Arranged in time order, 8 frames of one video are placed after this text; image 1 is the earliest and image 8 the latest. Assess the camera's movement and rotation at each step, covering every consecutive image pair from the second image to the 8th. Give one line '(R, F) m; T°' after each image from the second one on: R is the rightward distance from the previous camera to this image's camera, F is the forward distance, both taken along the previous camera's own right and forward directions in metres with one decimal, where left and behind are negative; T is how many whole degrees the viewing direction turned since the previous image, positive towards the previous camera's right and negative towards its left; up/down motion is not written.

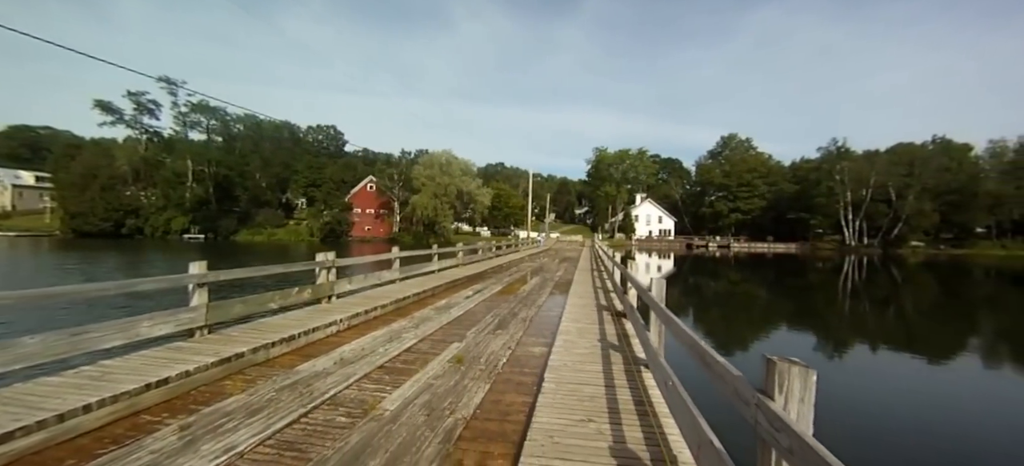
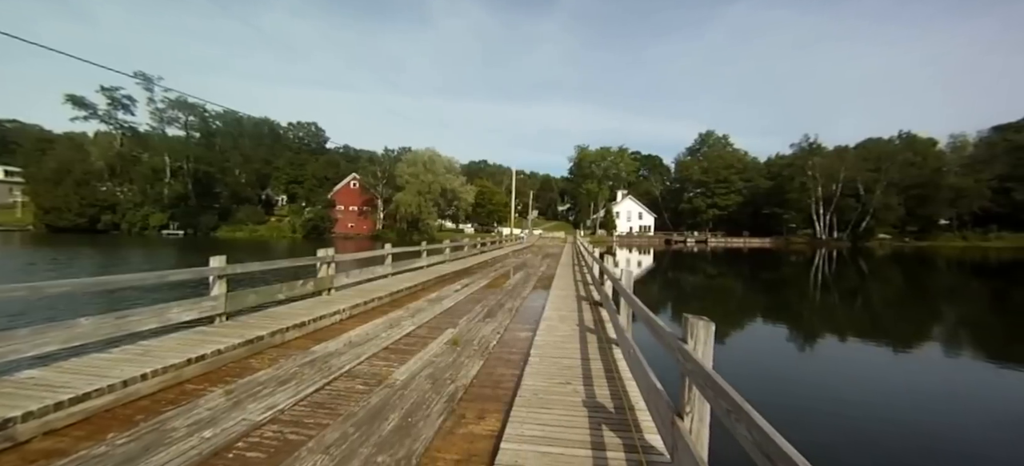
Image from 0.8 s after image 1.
(-0.1, -0.6) m; +2°
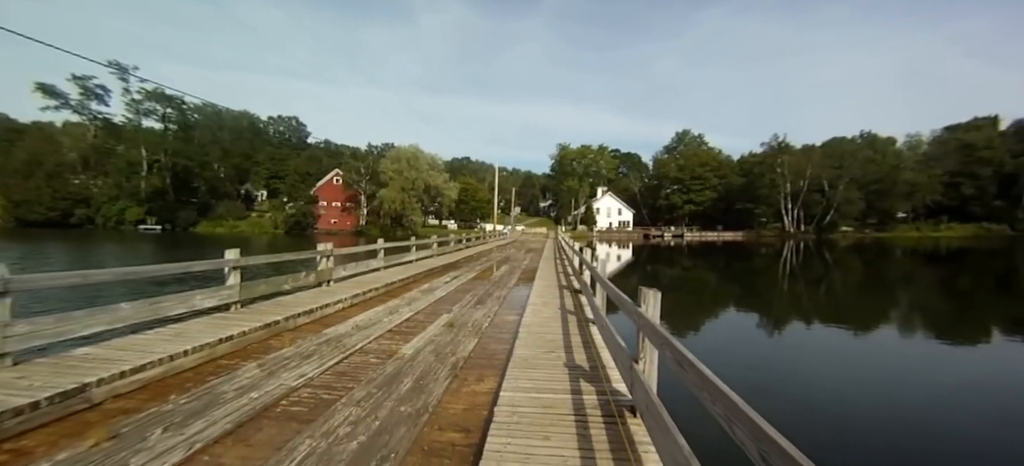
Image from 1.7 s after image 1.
(-0.1, -0.6) m; +2°
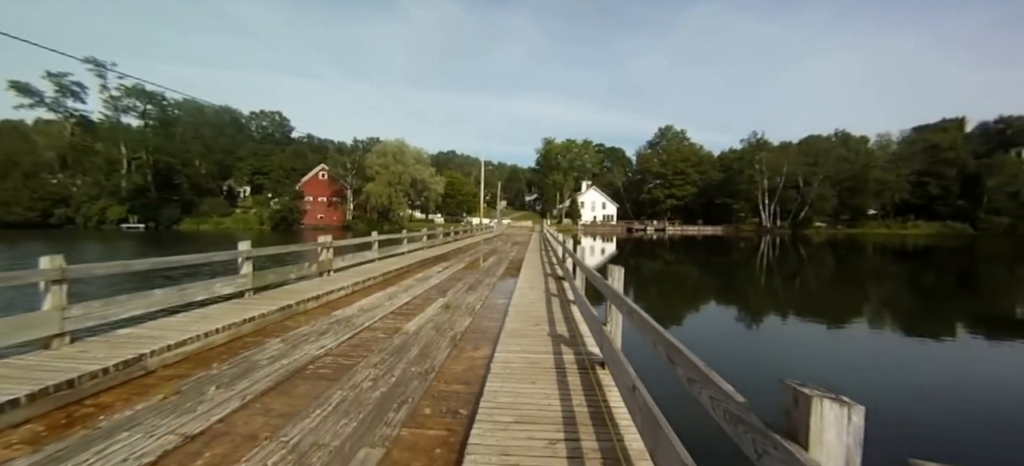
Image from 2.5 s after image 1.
(0.0, -0.5) m; +2°
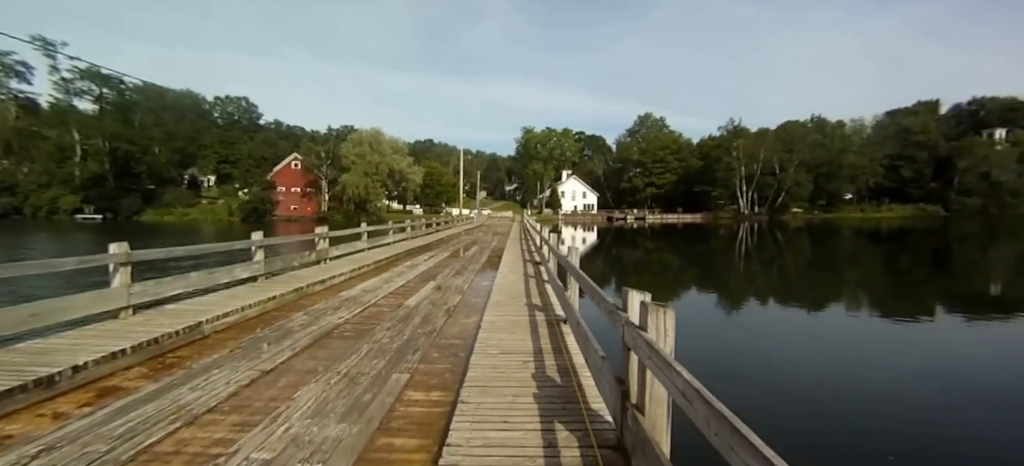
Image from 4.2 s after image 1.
(-0.1, -1.0) m; +3°
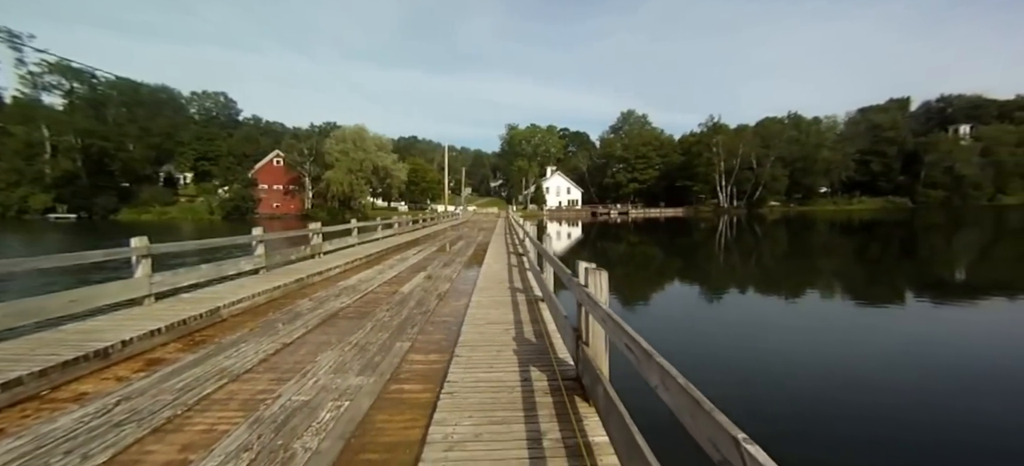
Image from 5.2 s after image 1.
(0.0, -0.6) m; +2°
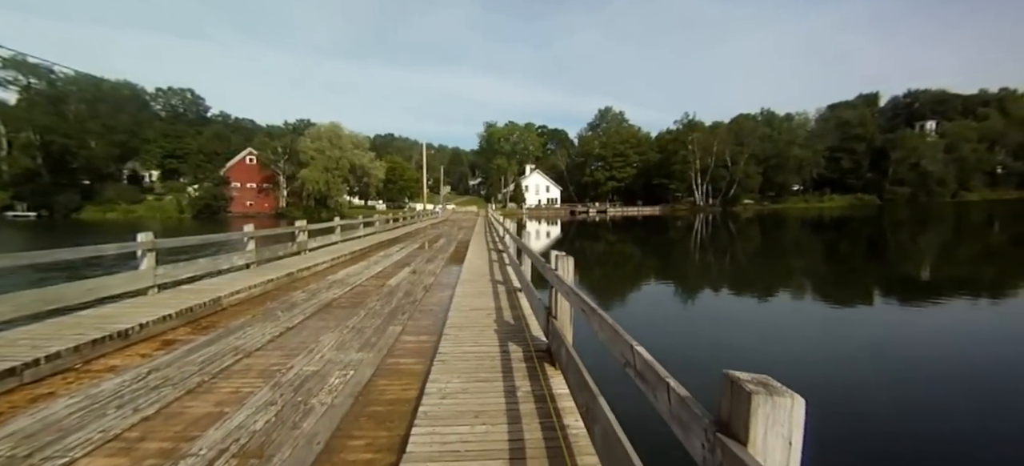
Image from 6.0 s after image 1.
(0.0, -0.5) m; +3°
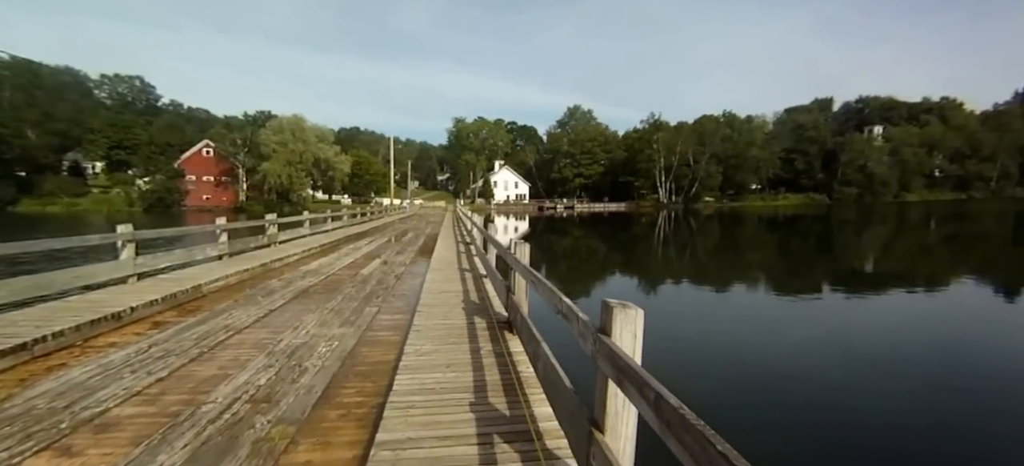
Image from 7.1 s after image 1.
(0.0, -0.5) m; +4°
